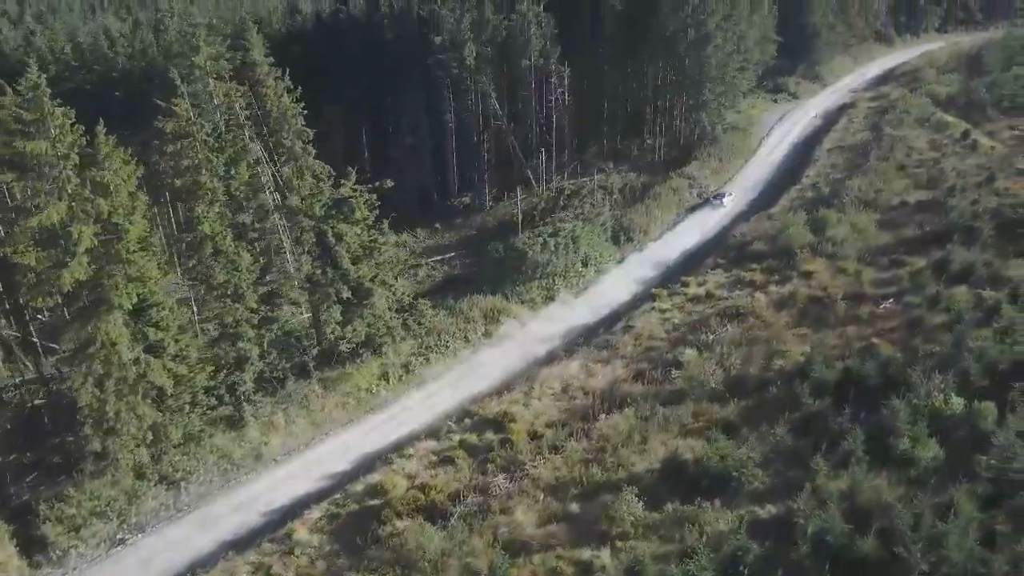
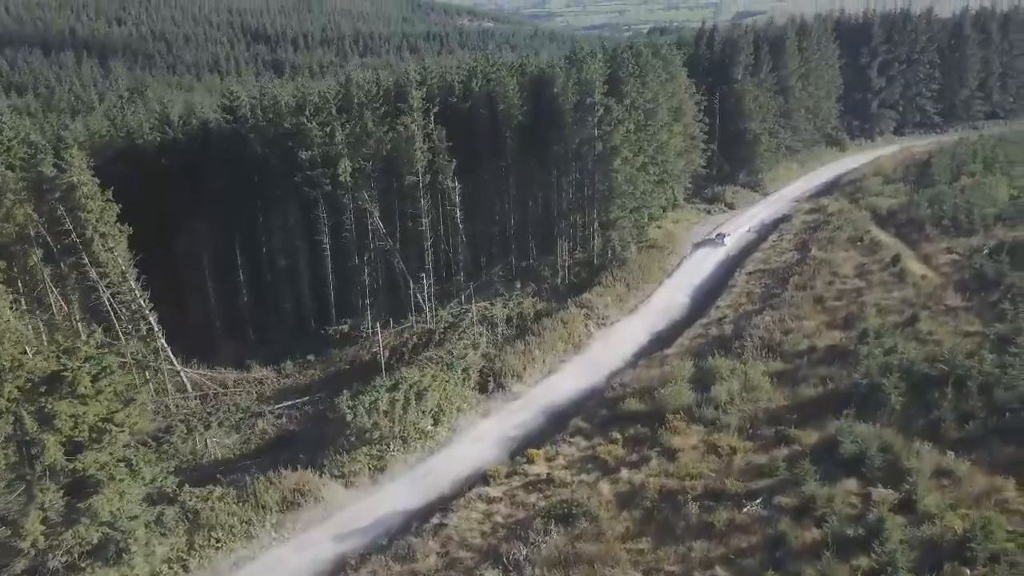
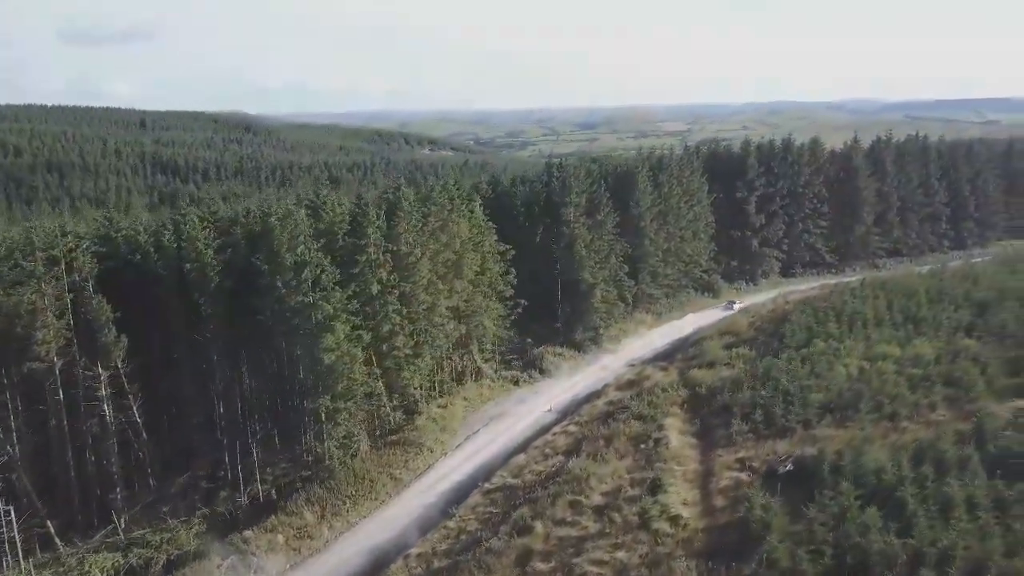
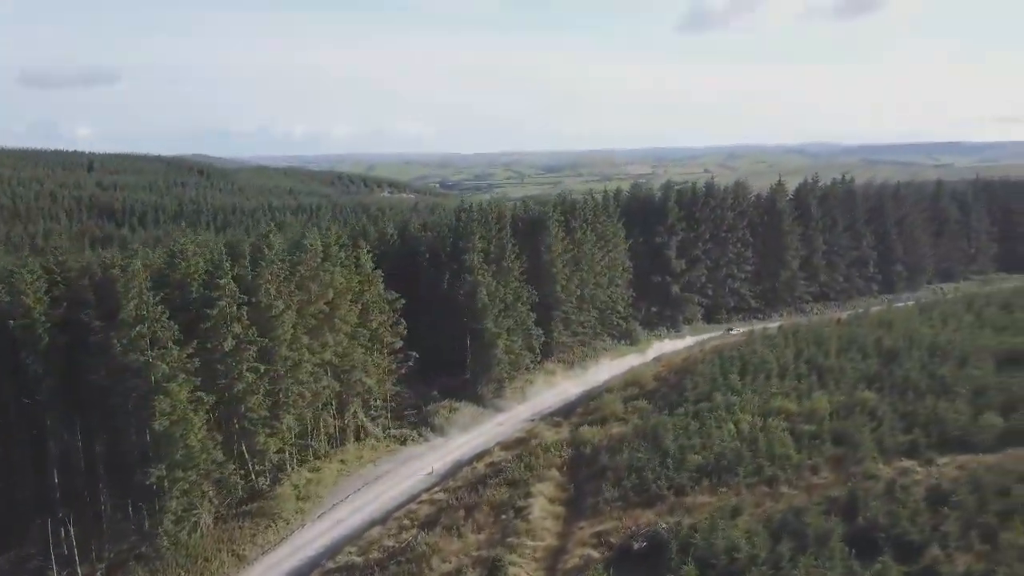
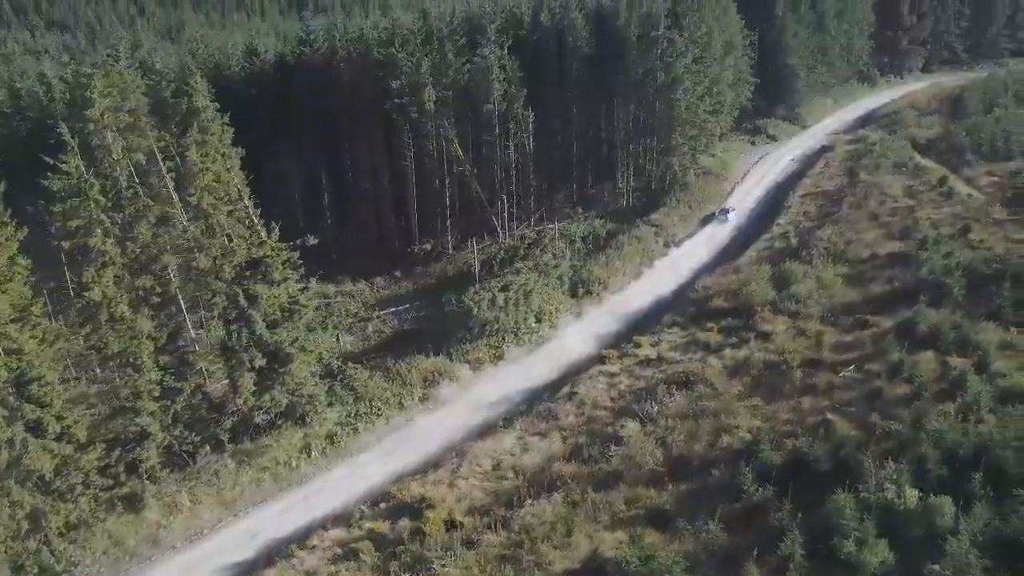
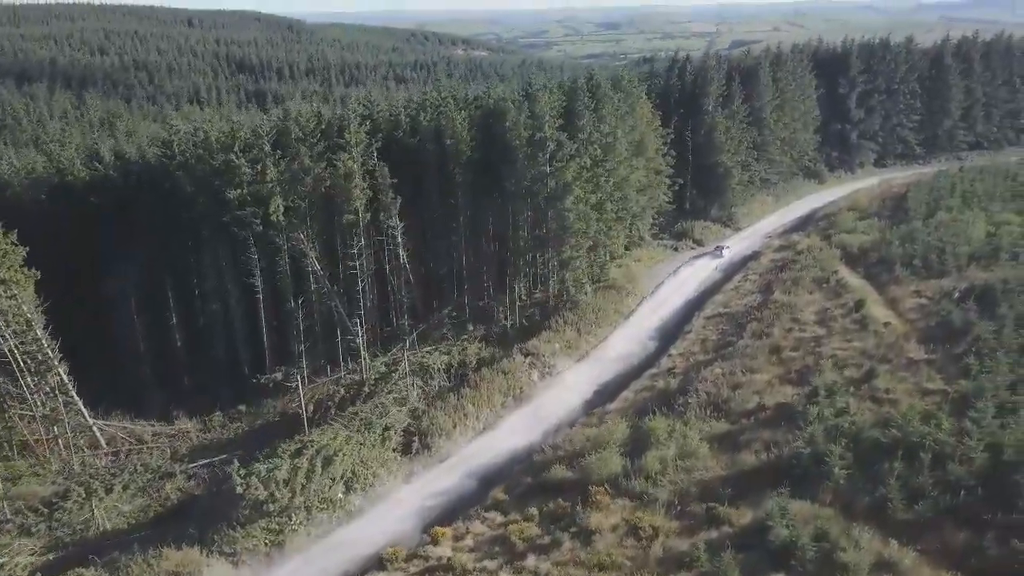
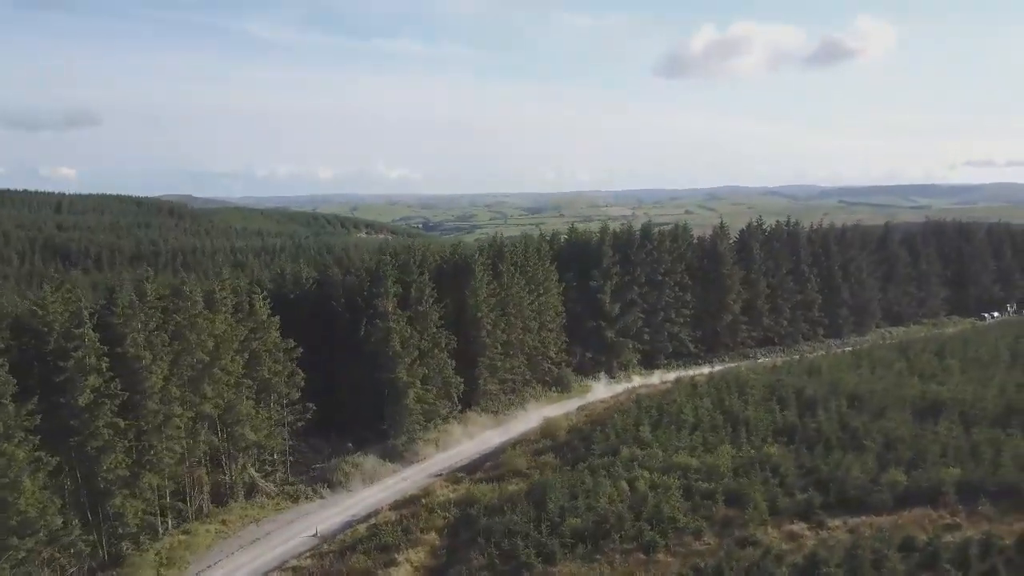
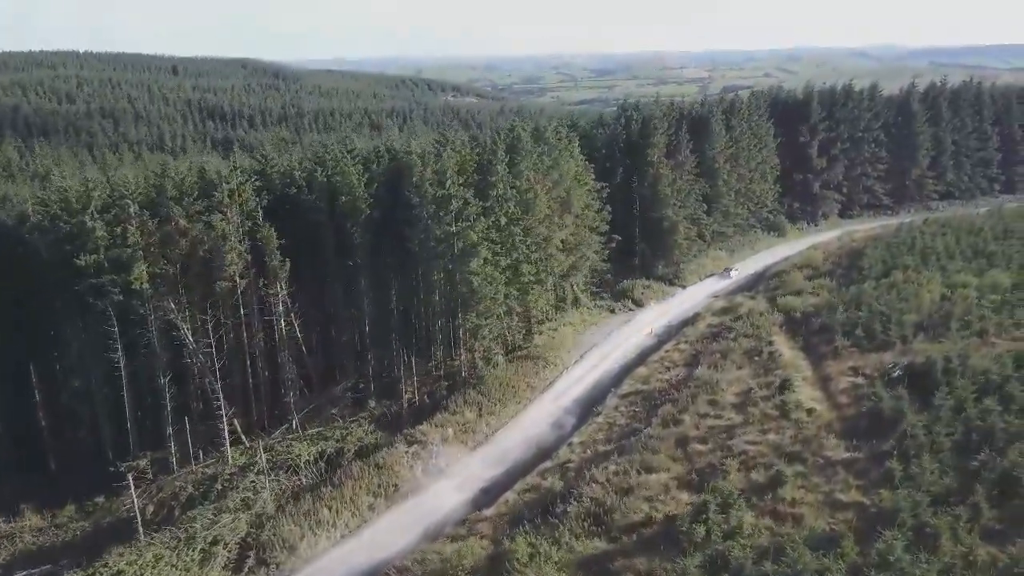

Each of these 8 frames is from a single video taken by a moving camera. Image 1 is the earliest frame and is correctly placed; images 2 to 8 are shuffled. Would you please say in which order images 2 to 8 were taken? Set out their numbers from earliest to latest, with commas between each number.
5, 2, 6, 8, 3, 4, 7
